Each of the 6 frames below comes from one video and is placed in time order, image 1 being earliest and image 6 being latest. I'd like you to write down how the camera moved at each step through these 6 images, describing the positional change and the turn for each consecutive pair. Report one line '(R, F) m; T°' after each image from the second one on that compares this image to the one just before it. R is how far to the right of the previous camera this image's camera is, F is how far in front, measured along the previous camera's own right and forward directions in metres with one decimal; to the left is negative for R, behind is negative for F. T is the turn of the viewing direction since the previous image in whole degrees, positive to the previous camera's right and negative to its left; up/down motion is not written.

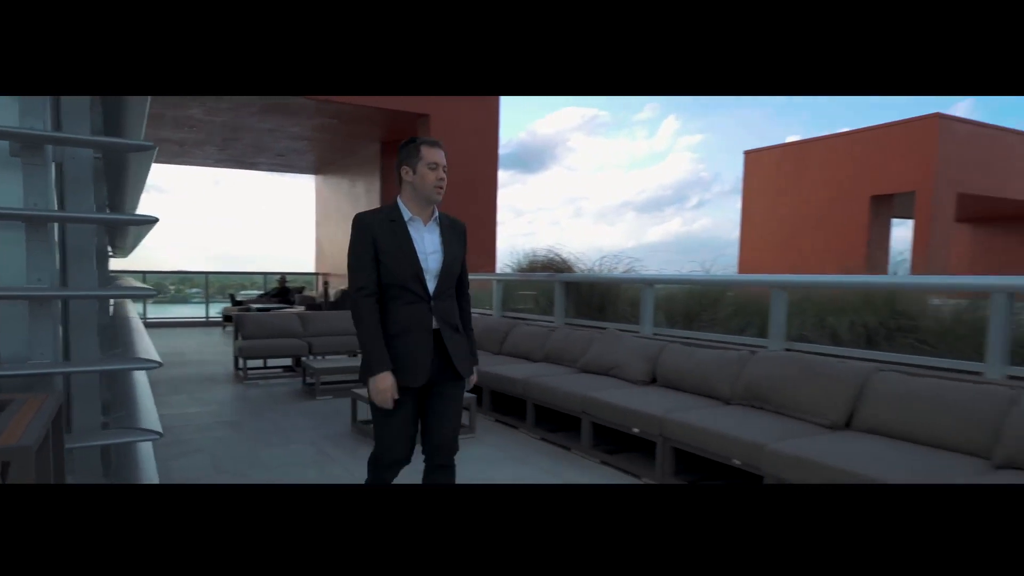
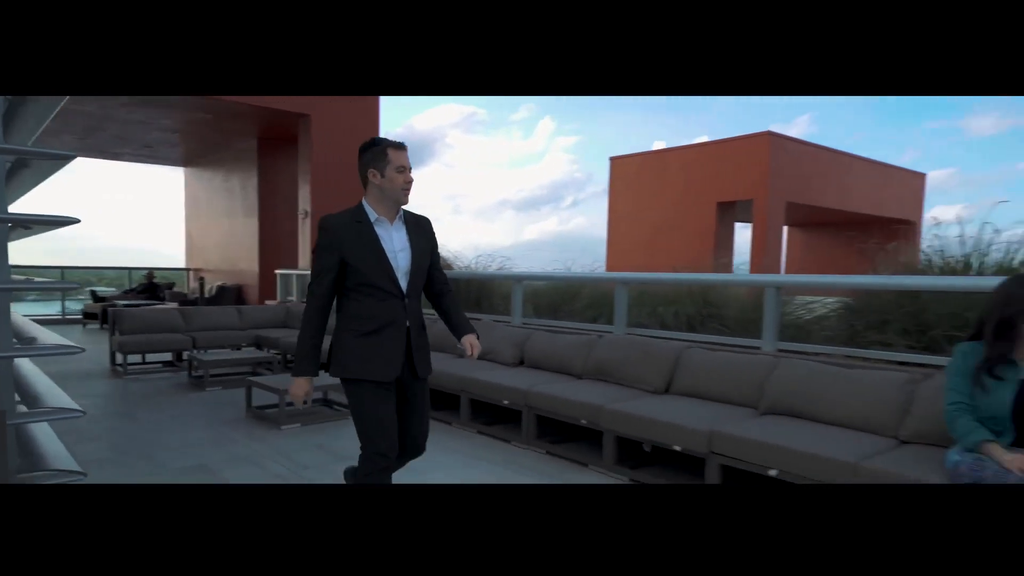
(-0.1, -0.6) m; +11°
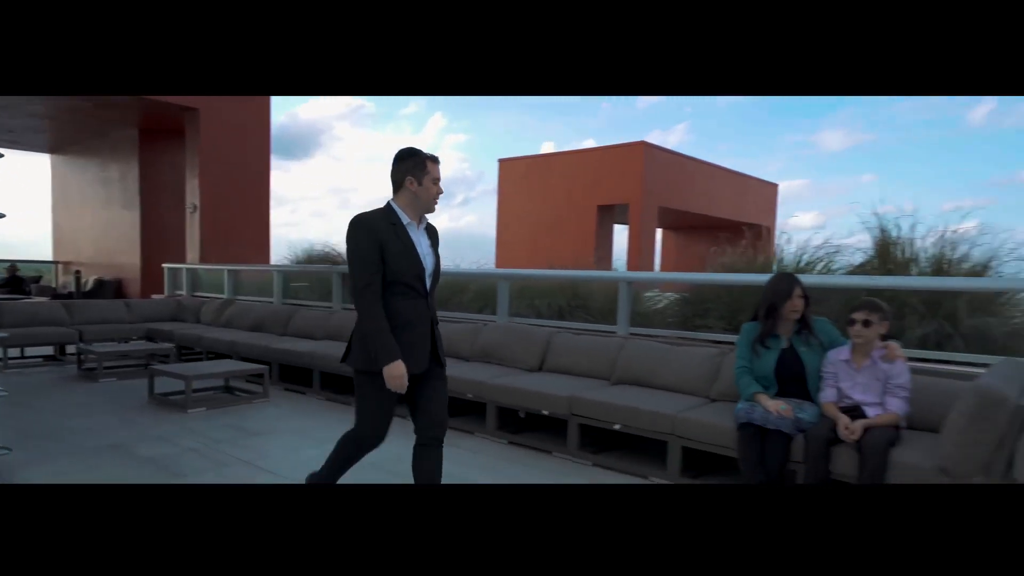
(0.0, -0.6) m; +10°
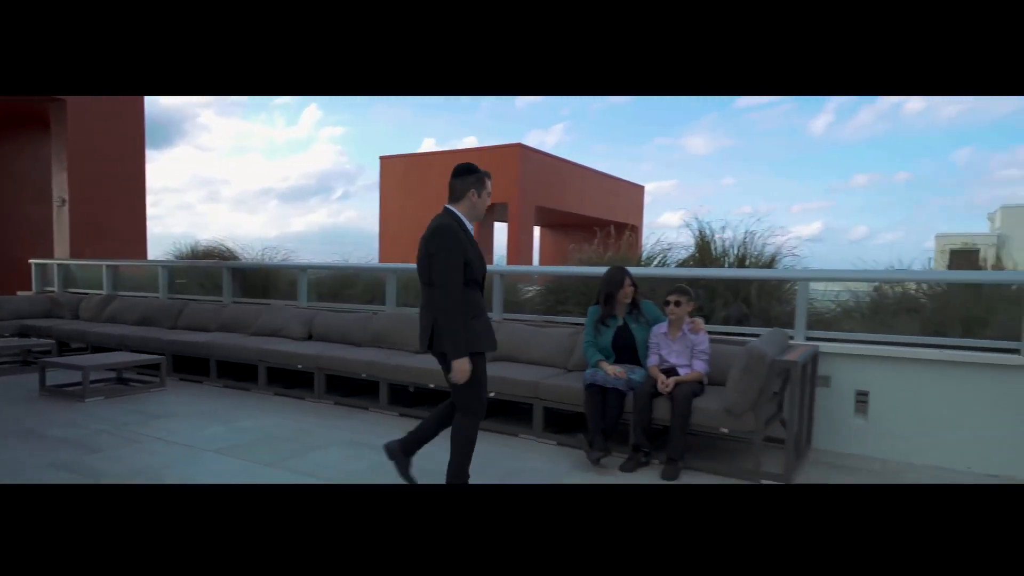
(-0.1, -0.6) m; +10°
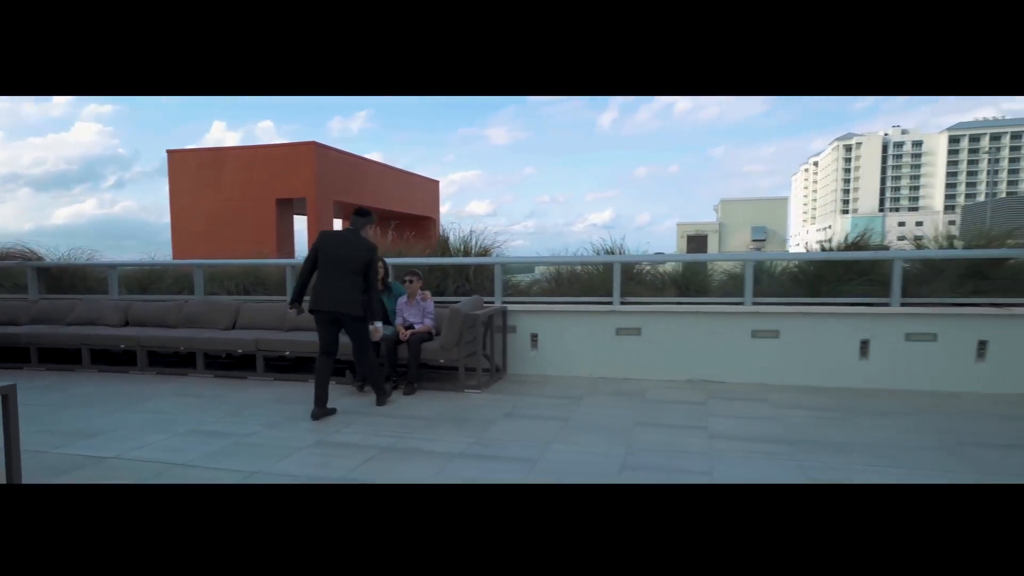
(+0.2, -1.9) m; +16°
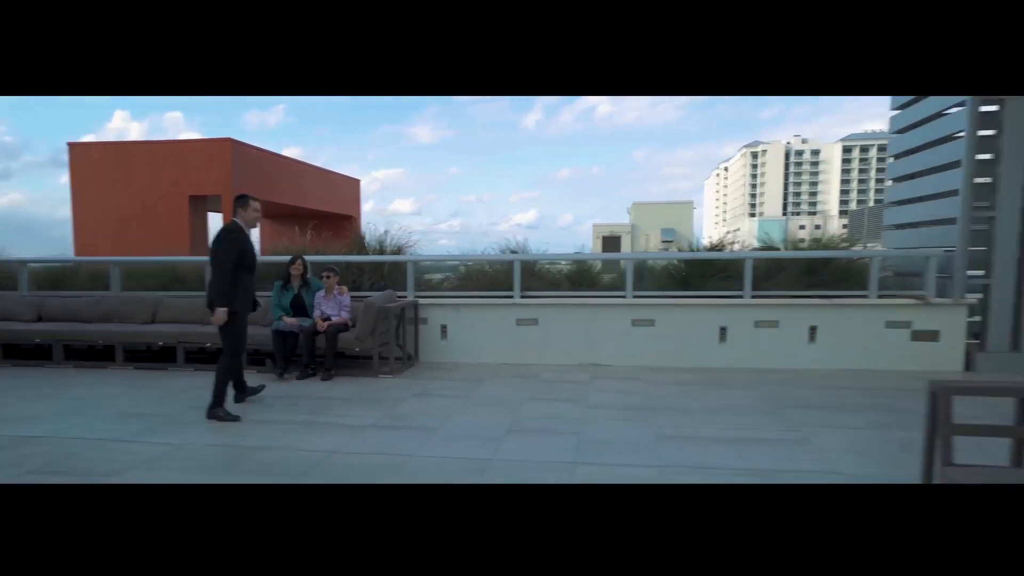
(+0.1, -0.6) m; +7°
